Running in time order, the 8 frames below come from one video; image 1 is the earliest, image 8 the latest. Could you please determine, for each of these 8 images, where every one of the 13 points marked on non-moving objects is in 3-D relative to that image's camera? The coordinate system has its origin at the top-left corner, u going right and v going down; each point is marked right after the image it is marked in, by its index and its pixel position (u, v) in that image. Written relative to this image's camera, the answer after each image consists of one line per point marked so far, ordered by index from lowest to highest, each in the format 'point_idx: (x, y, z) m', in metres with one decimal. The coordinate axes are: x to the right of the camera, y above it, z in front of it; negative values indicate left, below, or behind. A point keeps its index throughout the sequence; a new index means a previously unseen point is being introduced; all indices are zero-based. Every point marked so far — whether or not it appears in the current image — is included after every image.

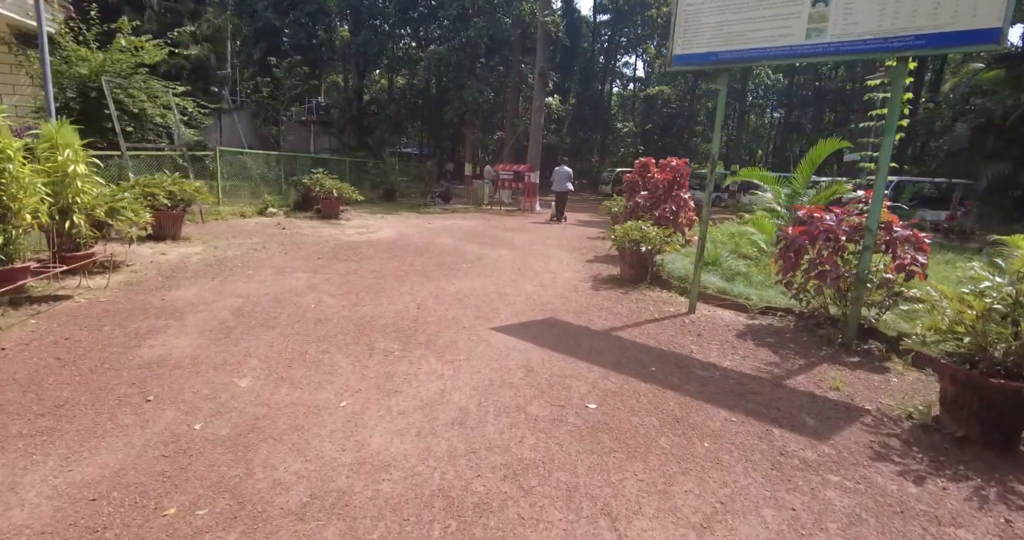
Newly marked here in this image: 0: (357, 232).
0: (-3.7, +0.9, +11.3) m
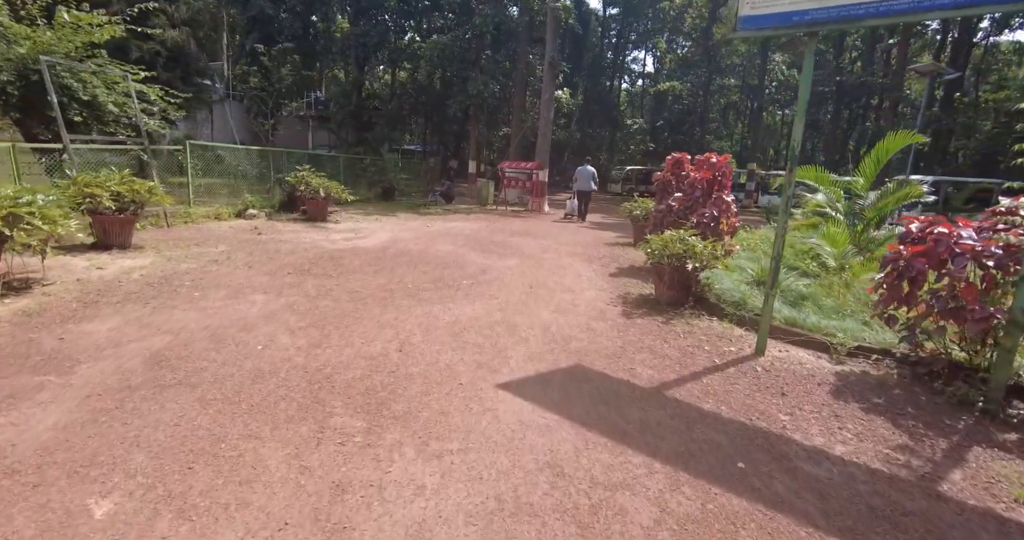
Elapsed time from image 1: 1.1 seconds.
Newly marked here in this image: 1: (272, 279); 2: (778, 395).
0: (-3.5, +0.7, +9.9) m
1: (-3.1, -0.1, +6.1) m
2: (+2.1, -1.0, +3.8) m
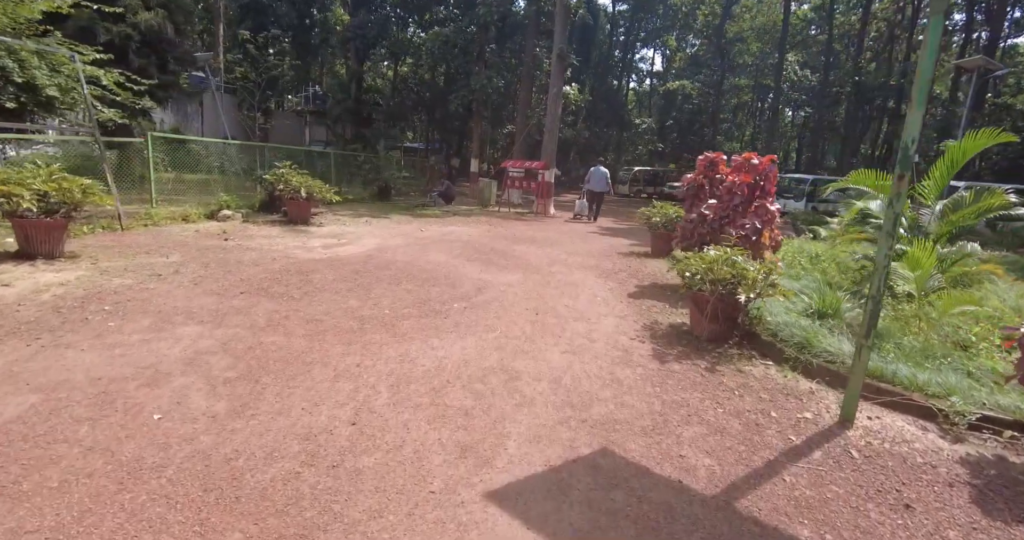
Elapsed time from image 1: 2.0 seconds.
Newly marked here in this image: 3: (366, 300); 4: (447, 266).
0: (-3.5, +0.5, +8.8) m
1: (-3.1, -0.3, +5.0) m
2: (+2.1, -1.3, +2.6) m
3: (-1.7, -0.3, +5.3) m
4: (-1.0, +0.1, +7.4) m
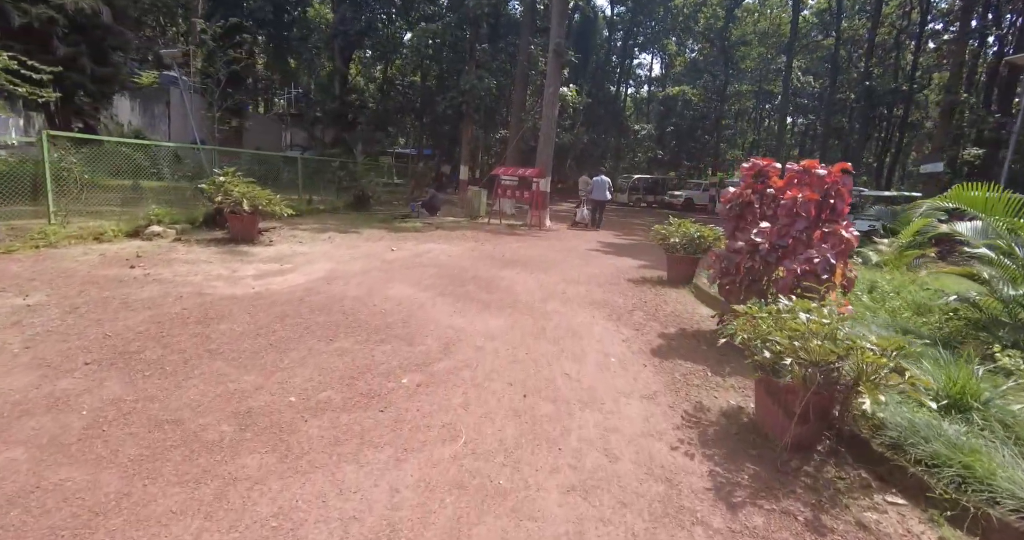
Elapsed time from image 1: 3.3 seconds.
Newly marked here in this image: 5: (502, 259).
0: (-3.7, 0.0, +7.0) m
1: (-3.3, -0.8, +3.2) m
2: (+1.9, -1.7, +0.8) m
3: (-1.8, -0.8, +3.6) m
4: (-1.2, -0.4, +5.6) m
5: (-0.2, +0.2, +9.1) m
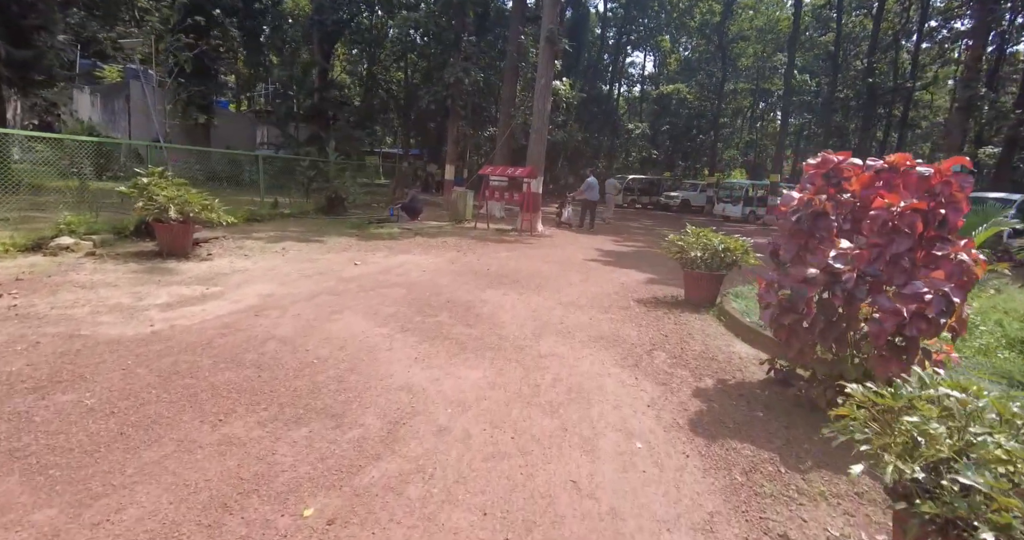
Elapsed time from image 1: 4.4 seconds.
0: (-3.9, -0.3, +5.6) m
1: (-3.4, -1.1, +1.7) m
2: (+1.9, -2.0, -0.5) m
3: (-2.0, -1.1, +2.1) m
4: (-1.4, -0.7, +4.2) m
5: (-0.4, -0.1, +7.7) m
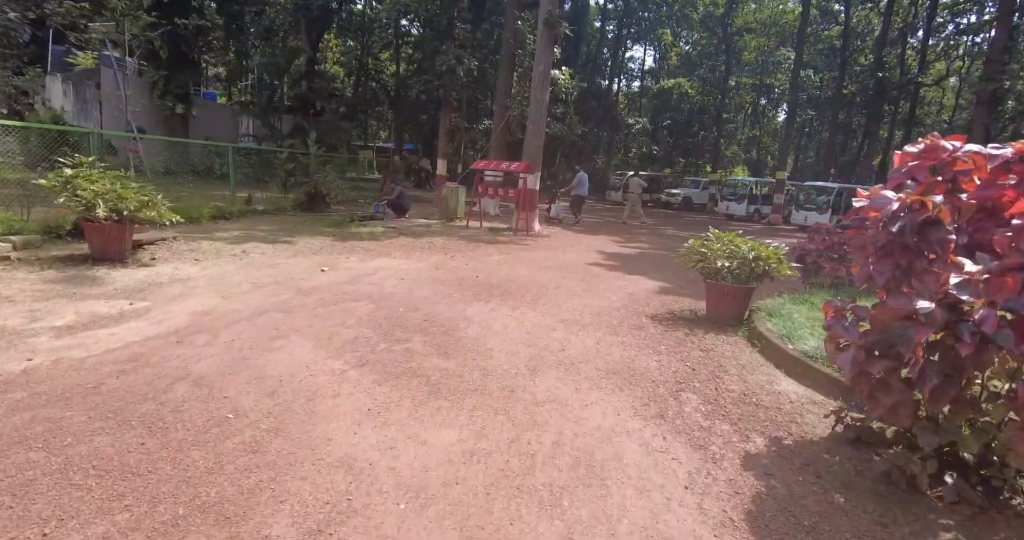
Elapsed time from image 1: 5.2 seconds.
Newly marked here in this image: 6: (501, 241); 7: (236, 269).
0: (-4.0, -0.4, +4.5) m
1: (-3.5, -1.2, +0.7) m
2: (+1.8, -2.2, -1.5) m
3: (-2.0, -1.2, +1.1) m
4: (-1.5, -0.9, +3.2) m
5: (-0.5, -0.2, +6.7) m
6: (-0.3, +0.7, +11.2) m
7: (-3.8, 0.0, +6.5) m
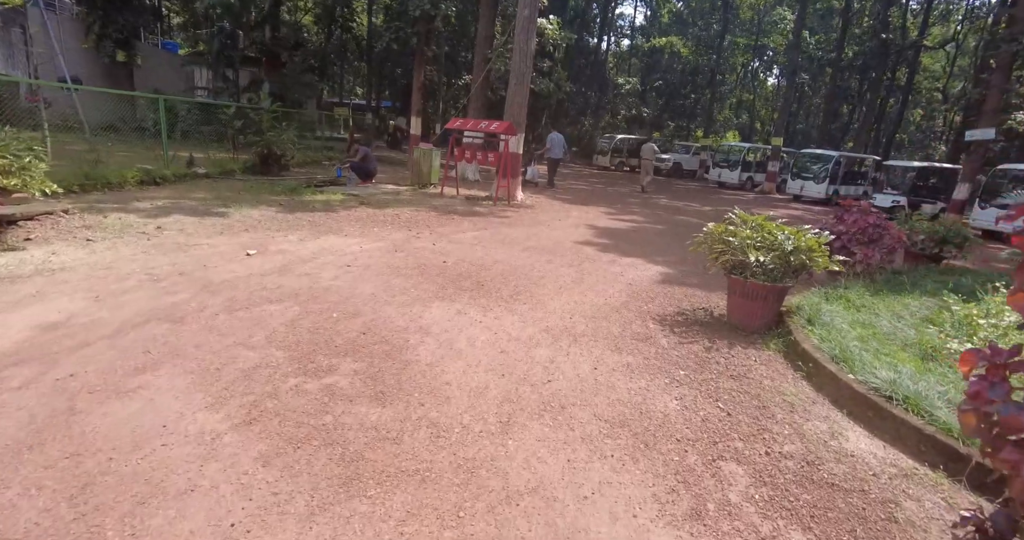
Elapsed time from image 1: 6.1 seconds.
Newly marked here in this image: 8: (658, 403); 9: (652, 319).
0: (-4.2, -0.4, +3.2) m
1: (-3.6, -1.5, -0.6) m
2: (+1.8, -2.6, -2.5) m
3: (-2.2, -1.5, -0.1) m
4: (-1.7, -1.0, +1.9) m
5: (-0.8, 0.0, +5.4) m
6: (-0.7, +1.2, +9.8) m
7: (-4.1, +0.2, +5.2) m
8: (+1.0, -0.9, +3.1) m
9: (+1.4, -0.5, +4.6) m
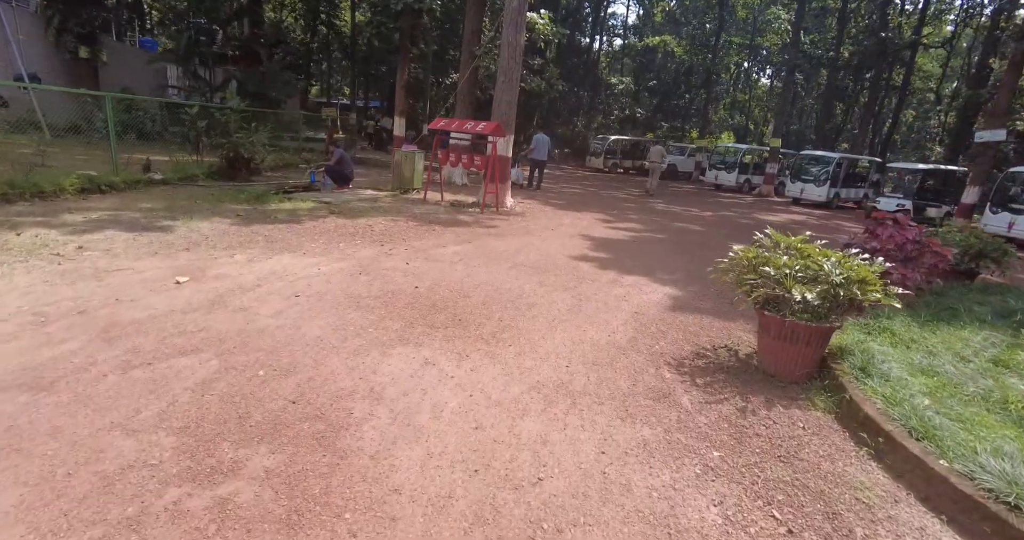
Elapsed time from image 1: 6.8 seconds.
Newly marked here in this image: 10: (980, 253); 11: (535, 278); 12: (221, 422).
0: (-4.3, -0.7, +2.2) m
1: (-3.6, -1.8, -1.5) m
2: (+1.8, -2.9, -3.4) m
3: (-2.2, -1.8, -1.0) m
4: (-1.8, -1.2, +1.0) m
5: (-1.0, -0.3, +4.5) m
6: (-0.9, +0.9, +8.9) m
7: (-4.3, -0.1, +4.2) m
8: (+0.8, -1.1, +2.2) m
9: (+1.2, -0.8, +3.8) m
10: (+6.5, +0.2, +6.5) m
11: (+0.3, -0.1, +5.8) m
12: (-1.6, -0.8, +2.6) m
